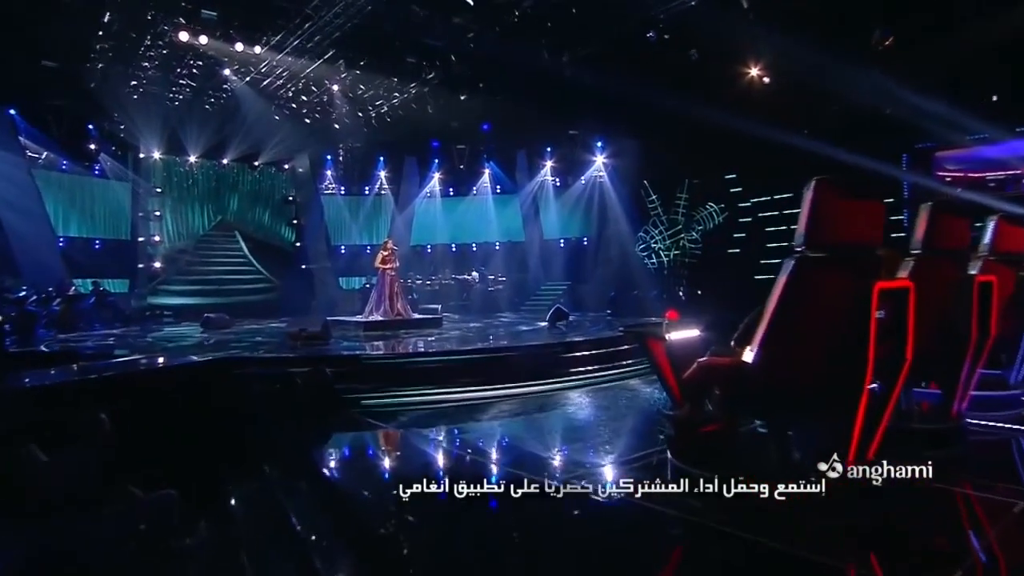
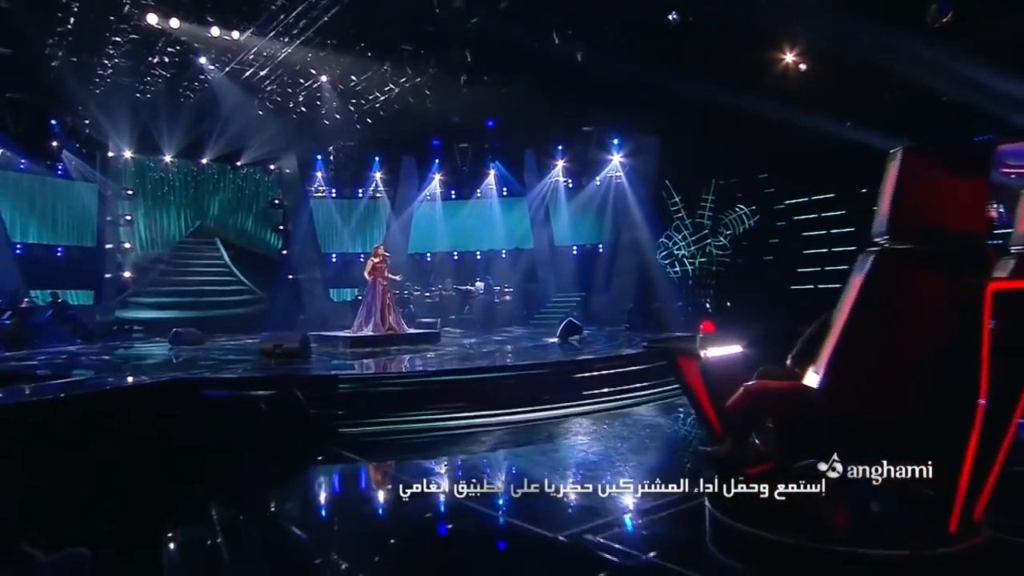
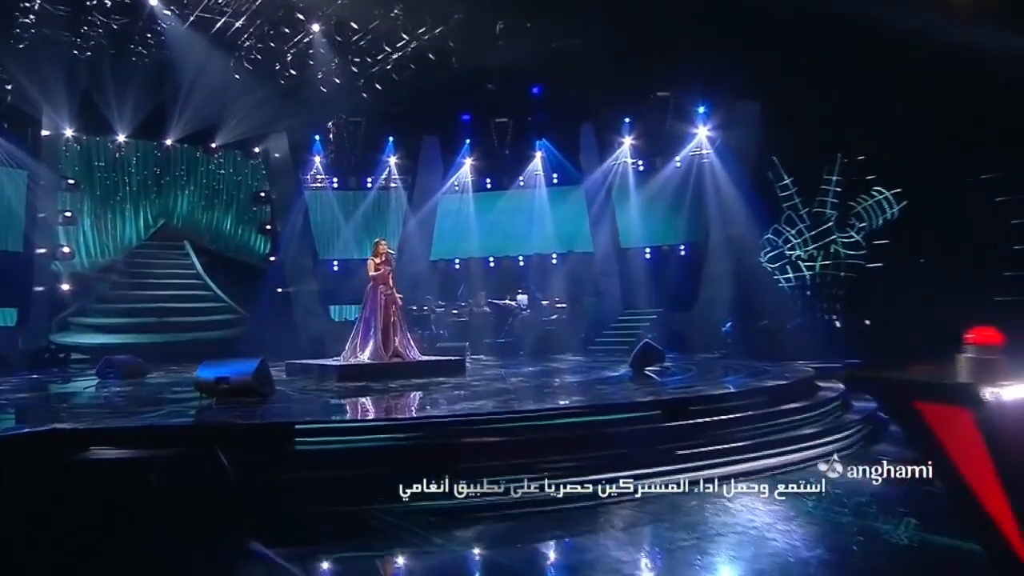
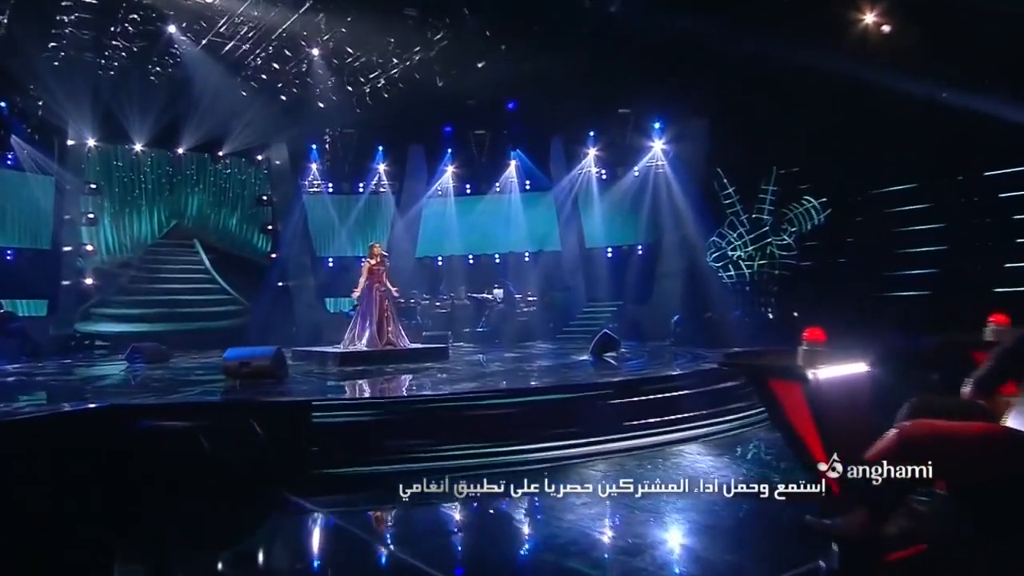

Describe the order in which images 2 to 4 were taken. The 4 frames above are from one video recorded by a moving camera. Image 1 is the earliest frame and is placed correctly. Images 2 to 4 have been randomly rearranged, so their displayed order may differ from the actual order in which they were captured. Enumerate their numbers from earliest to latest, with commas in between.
2, 4, 3
